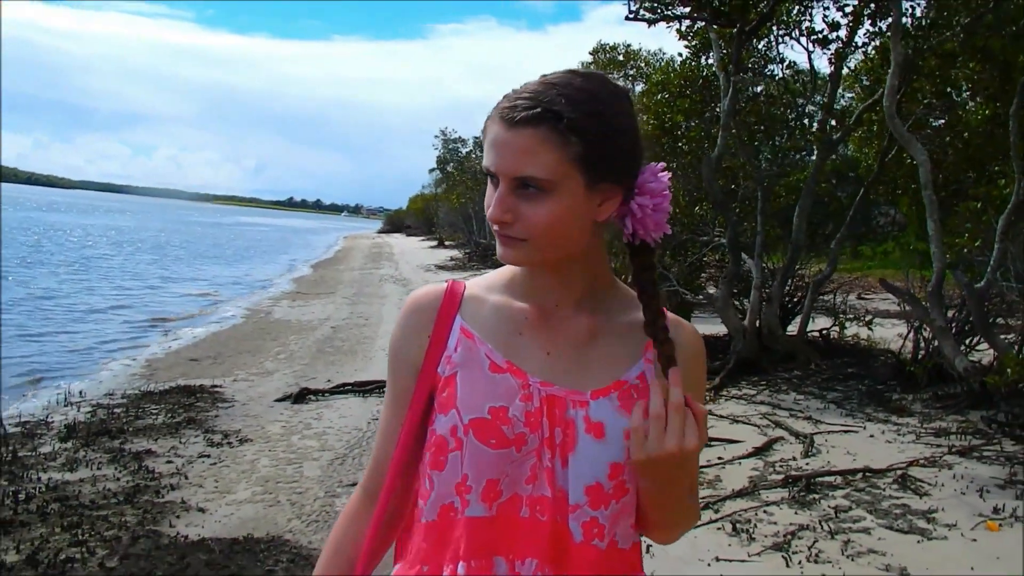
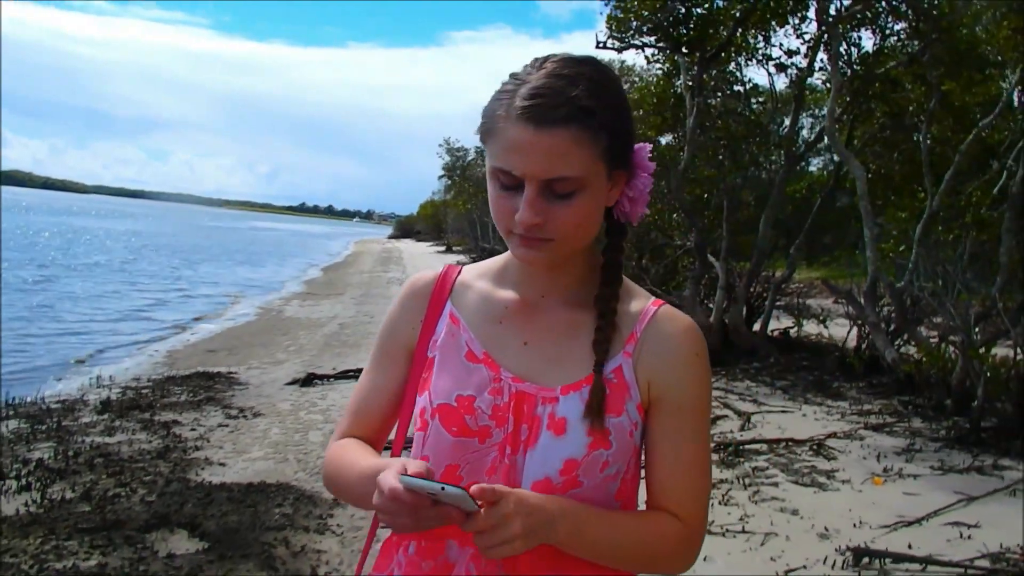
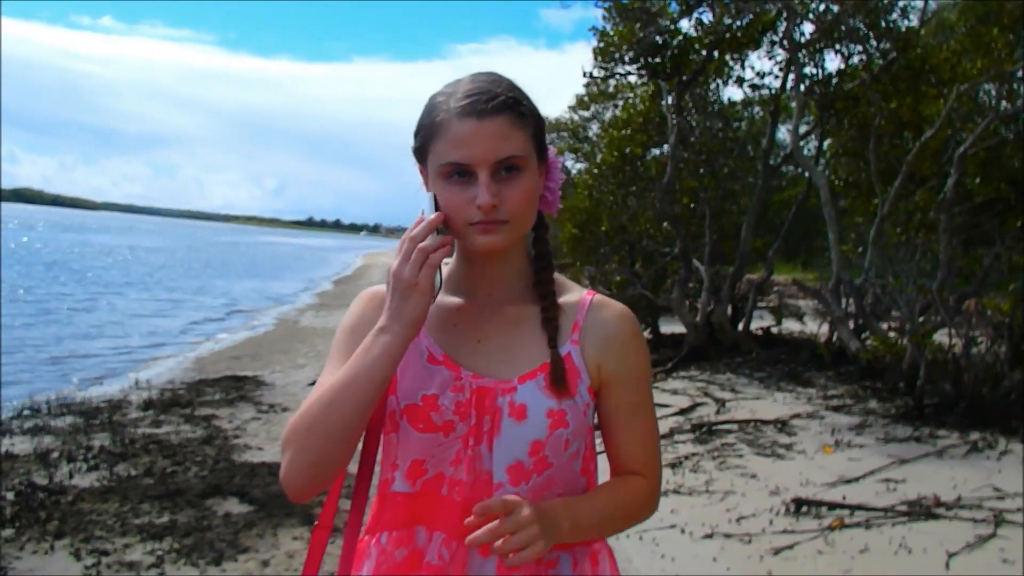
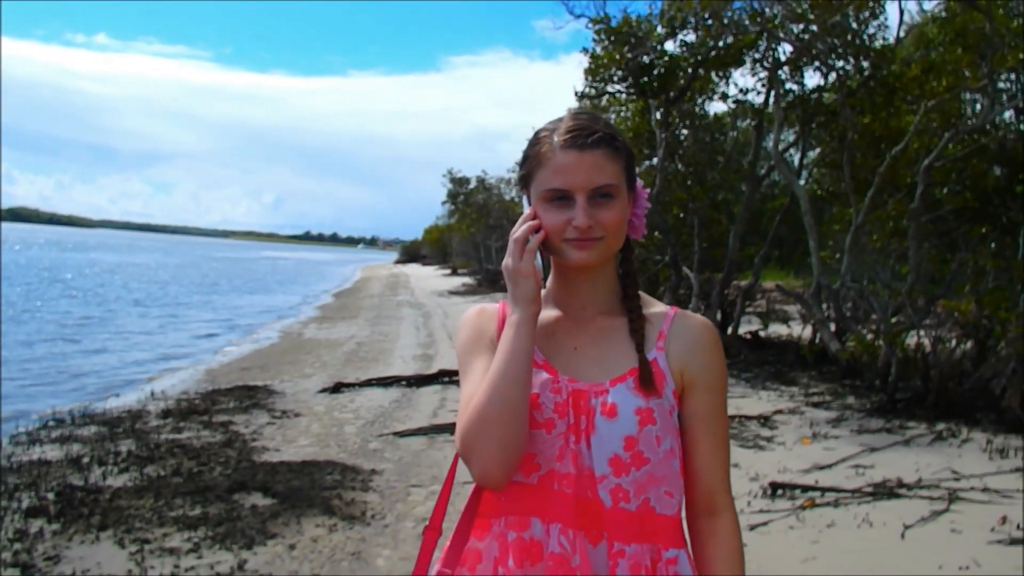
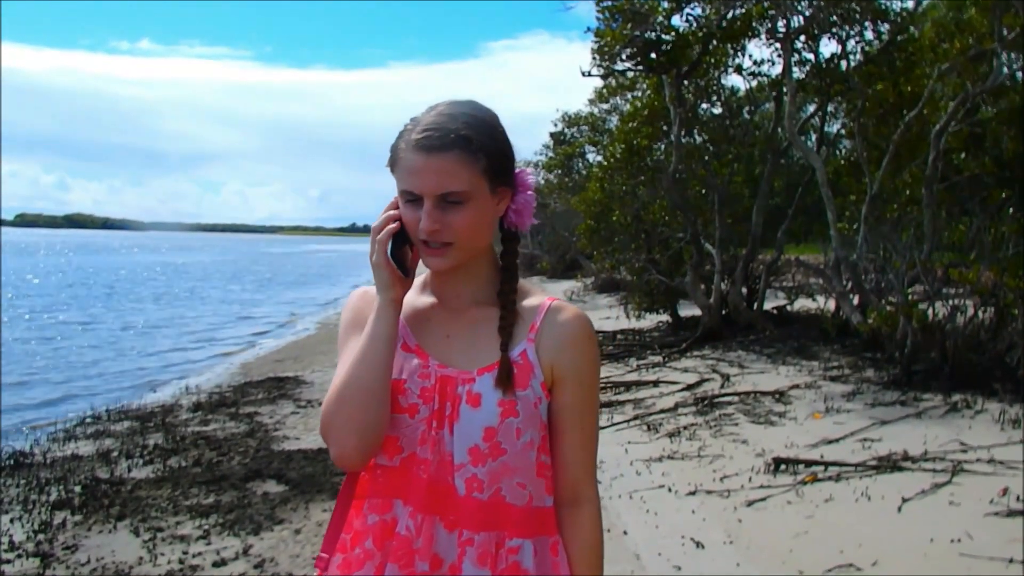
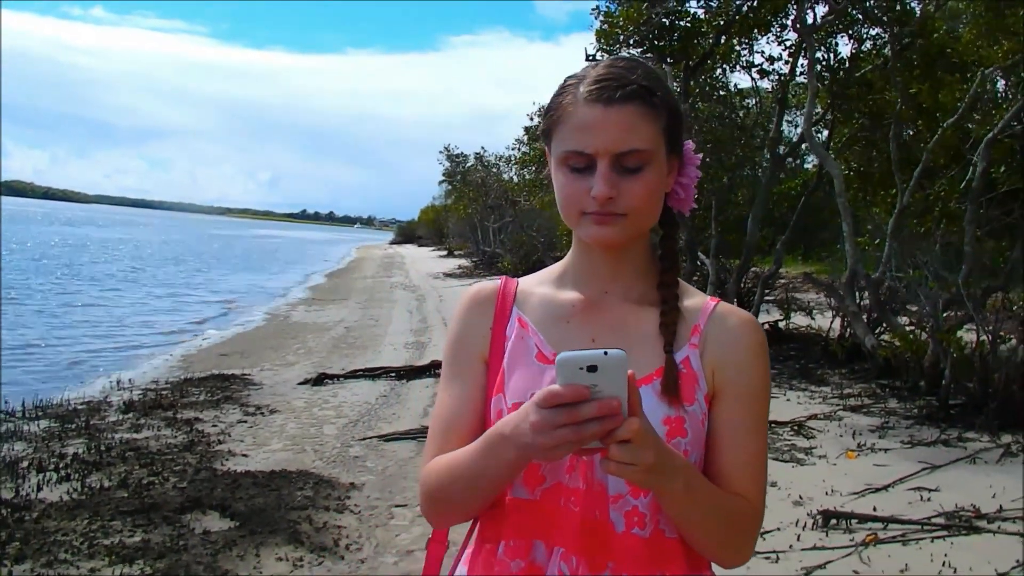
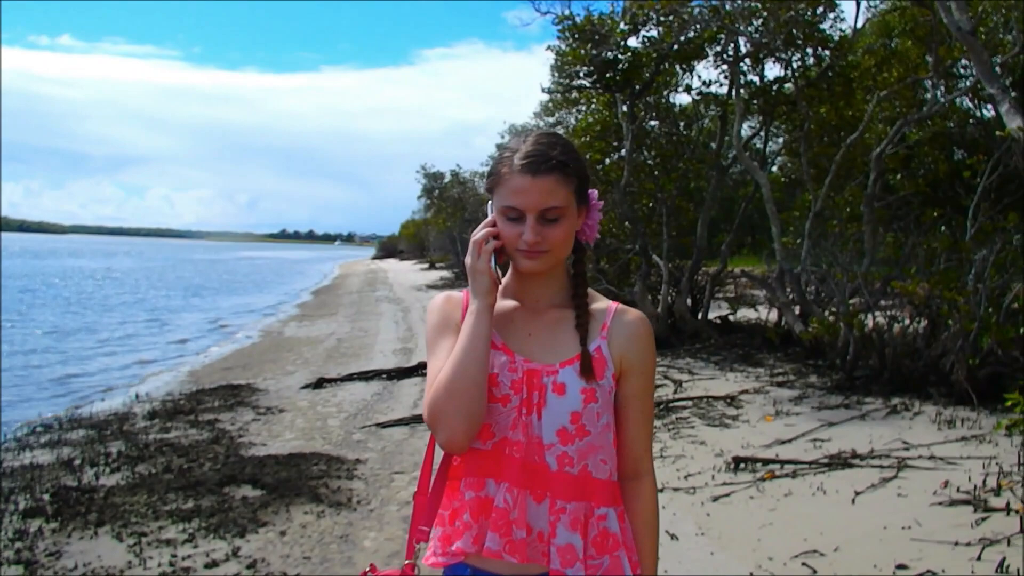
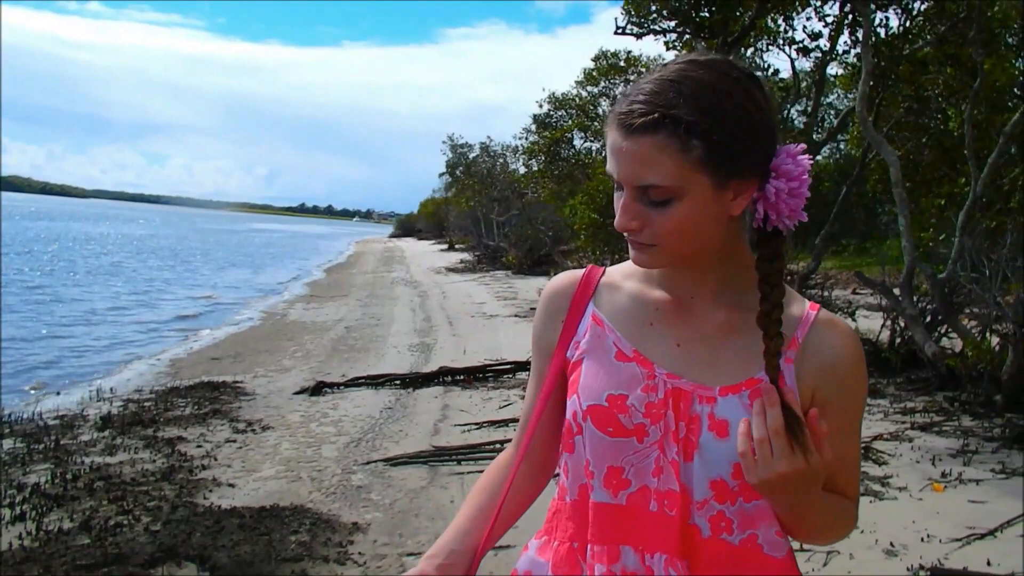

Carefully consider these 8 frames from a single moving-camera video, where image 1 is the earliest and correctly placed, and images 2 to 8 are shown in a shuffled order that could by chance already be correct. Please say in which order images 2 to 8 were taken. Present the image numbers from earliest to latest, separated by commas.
8, 2, 6, 3, 4, 7, 5
